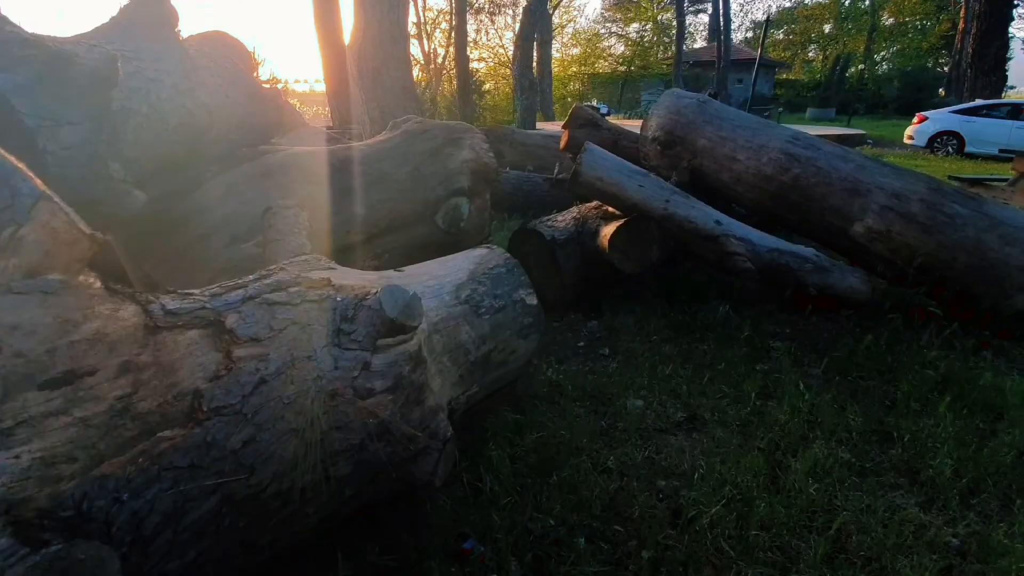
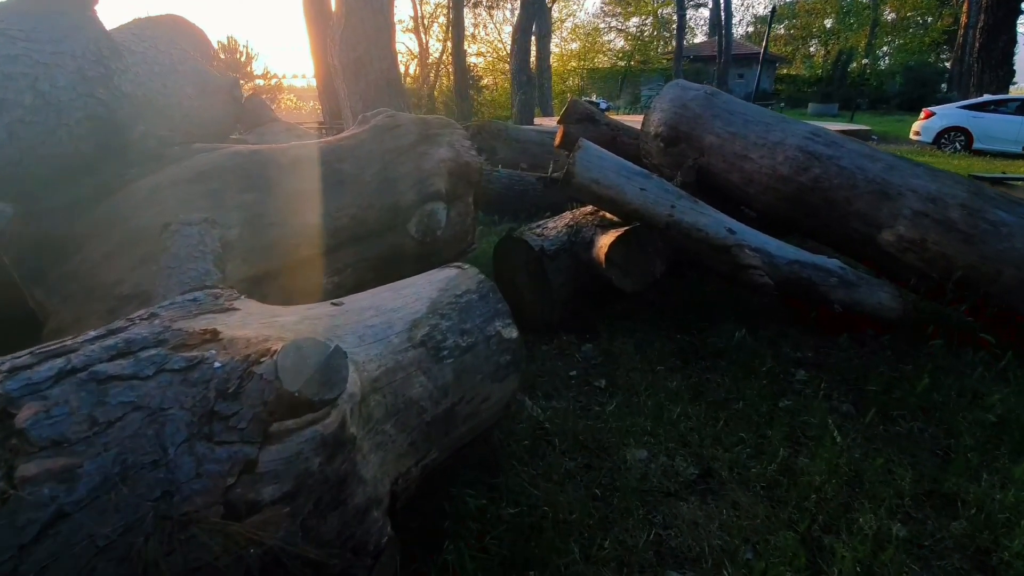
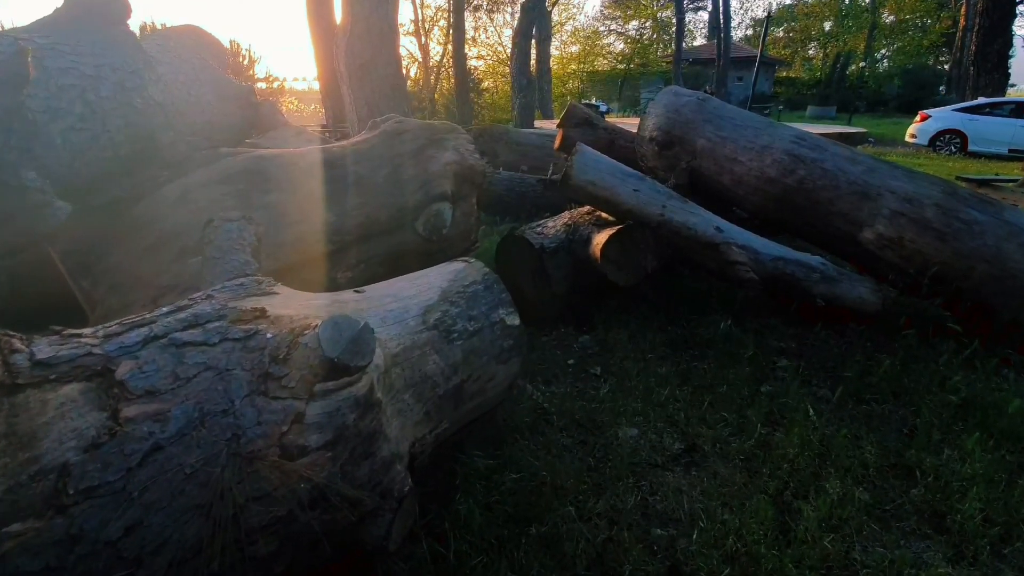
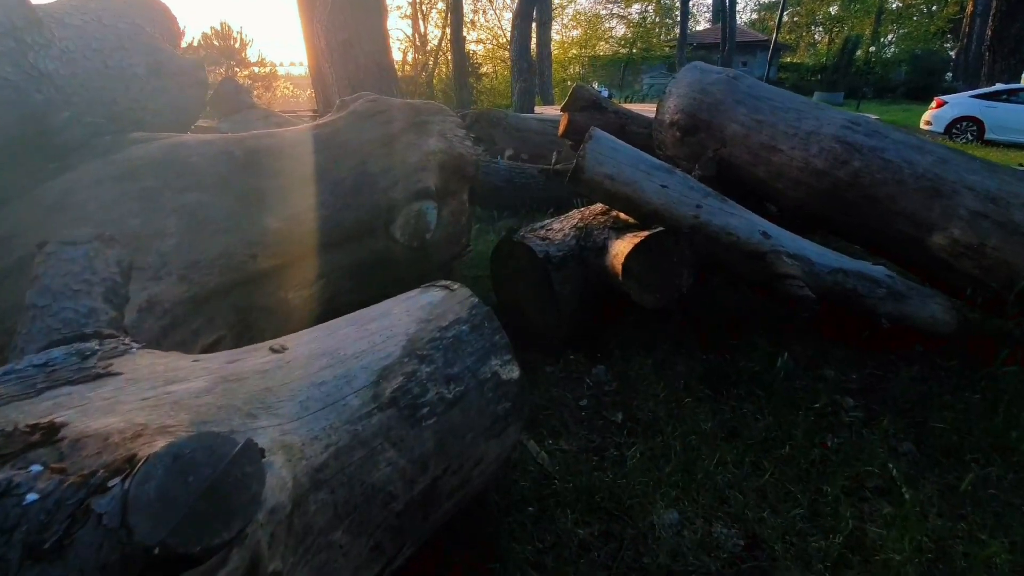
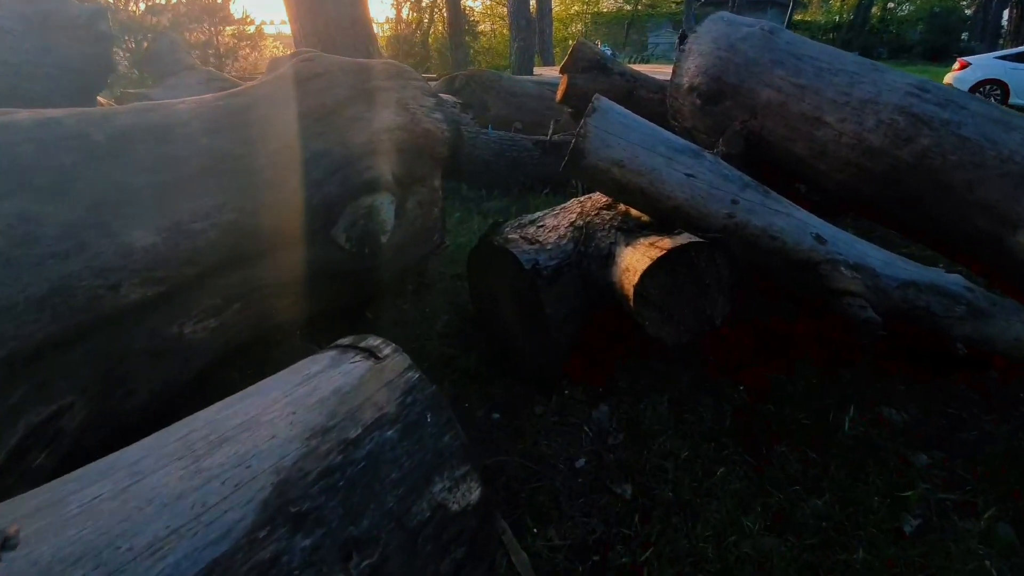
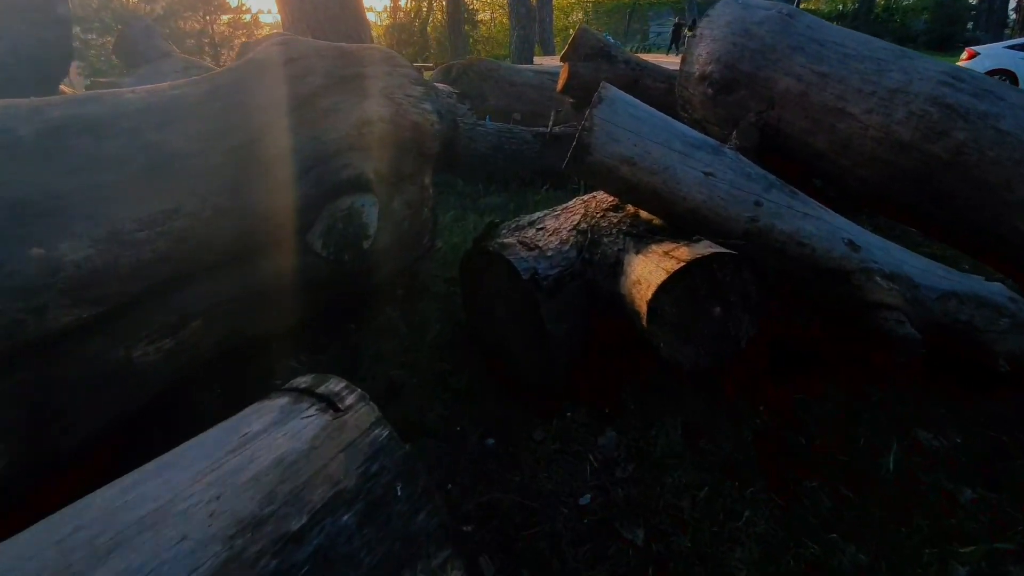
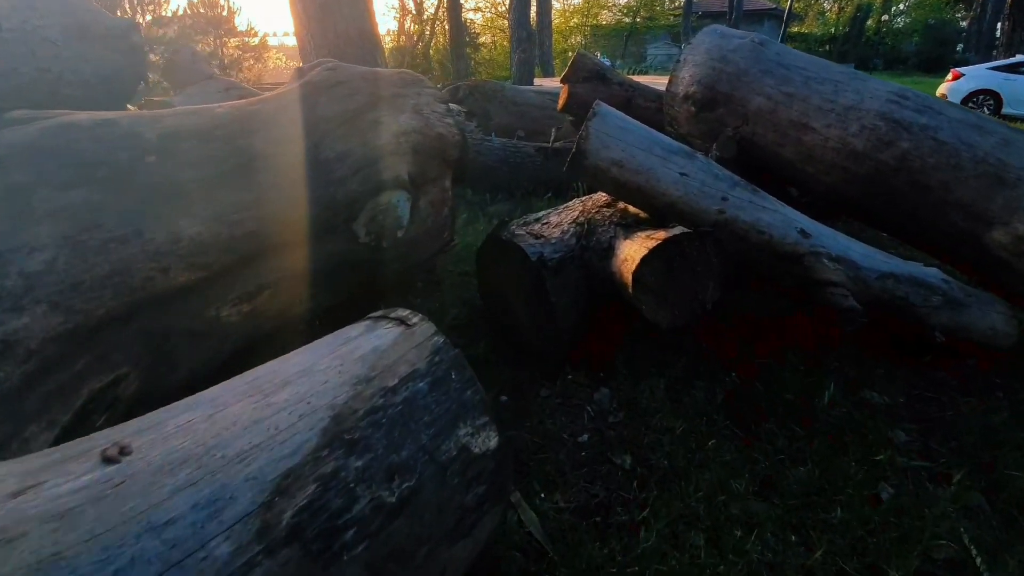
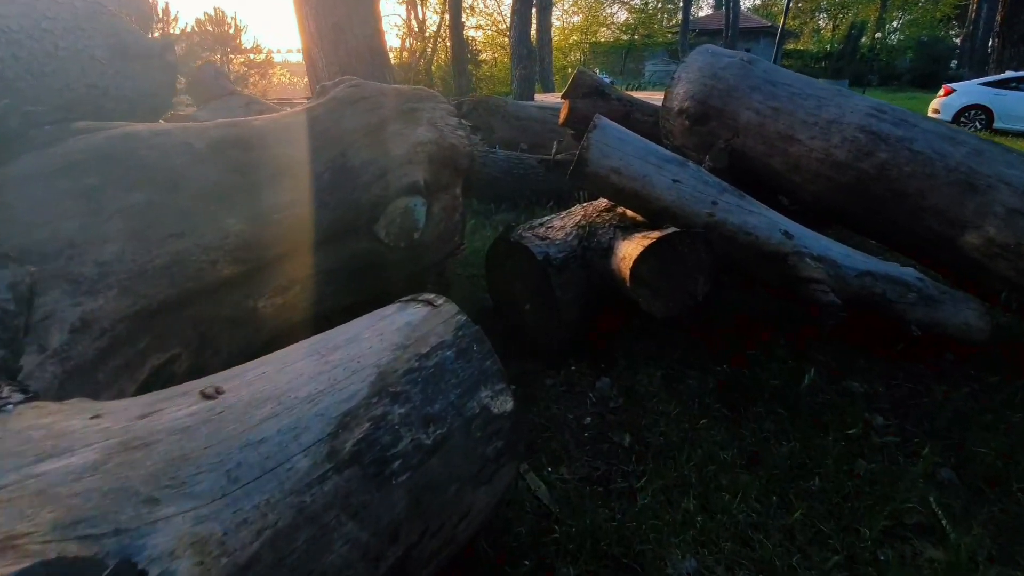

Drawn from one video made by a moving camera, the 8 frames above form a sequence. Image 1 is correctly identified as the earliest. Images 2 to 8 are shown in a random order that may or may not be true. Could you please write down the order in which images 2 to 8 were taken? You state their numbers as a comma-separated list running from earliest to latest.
3, 2, 4, 8, 7, 5, 6
